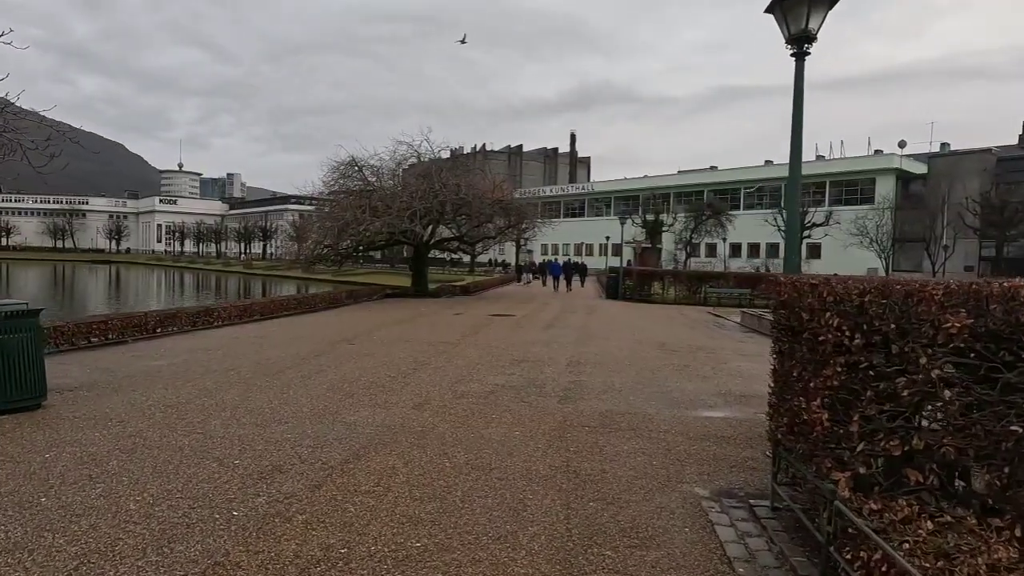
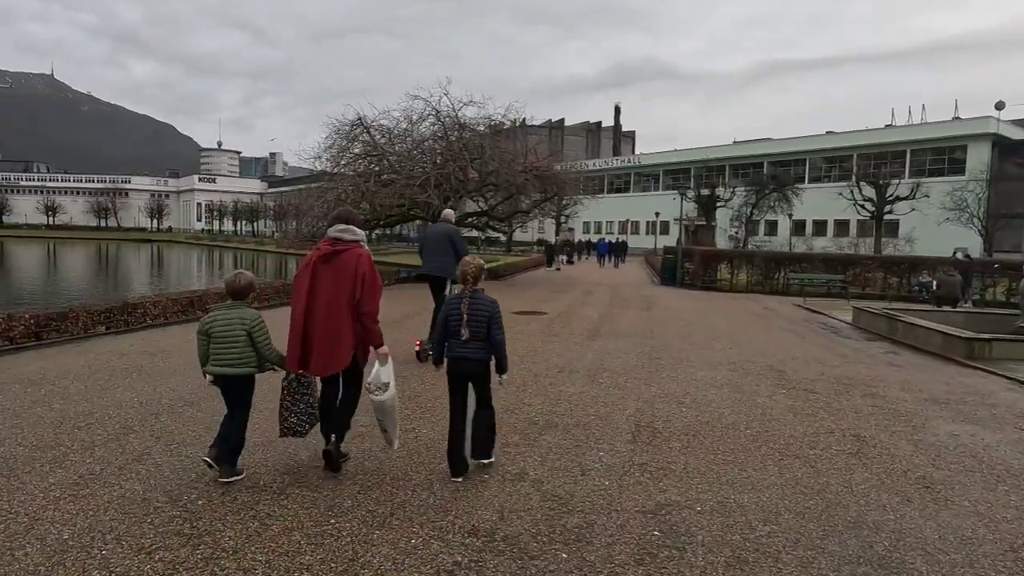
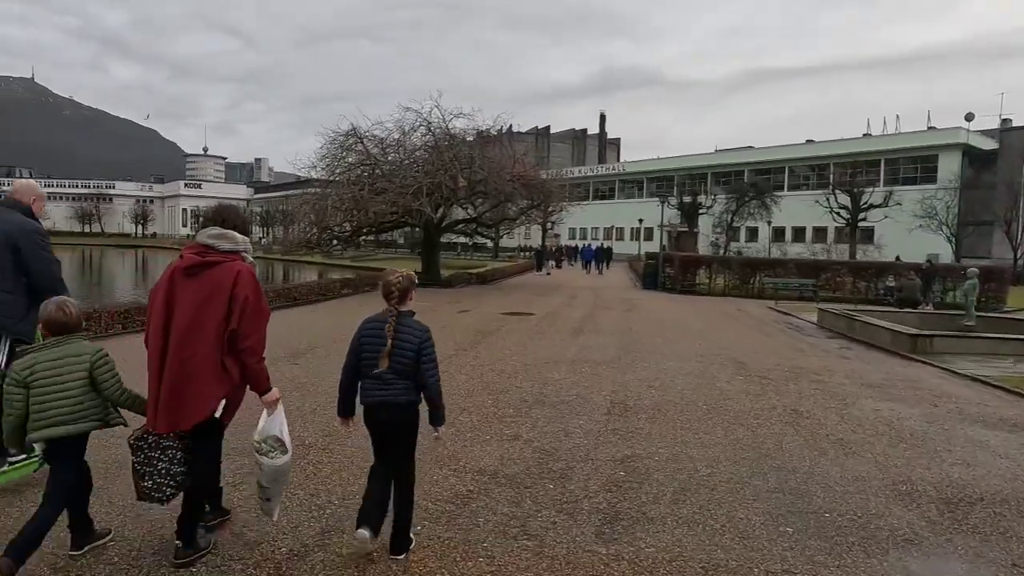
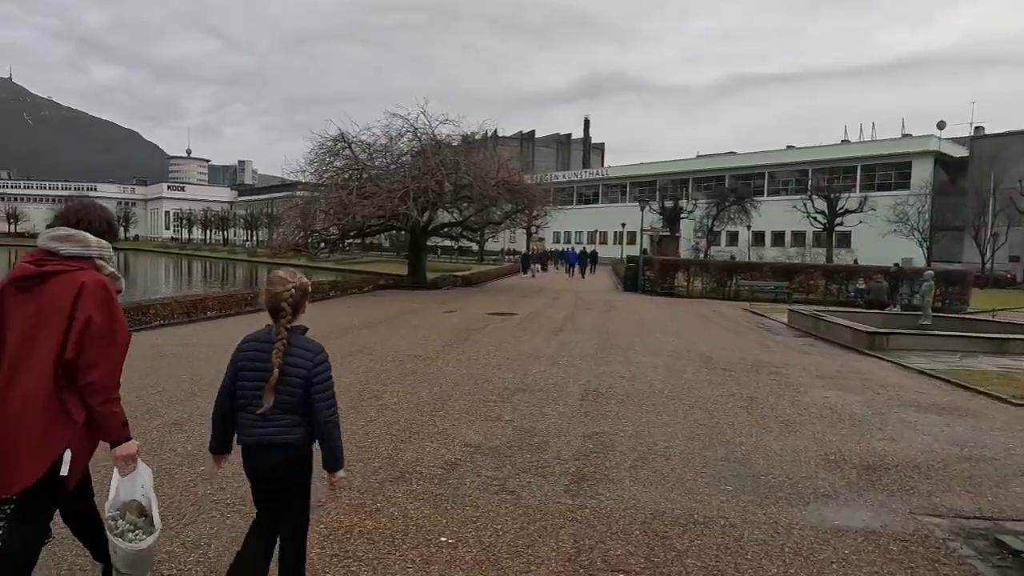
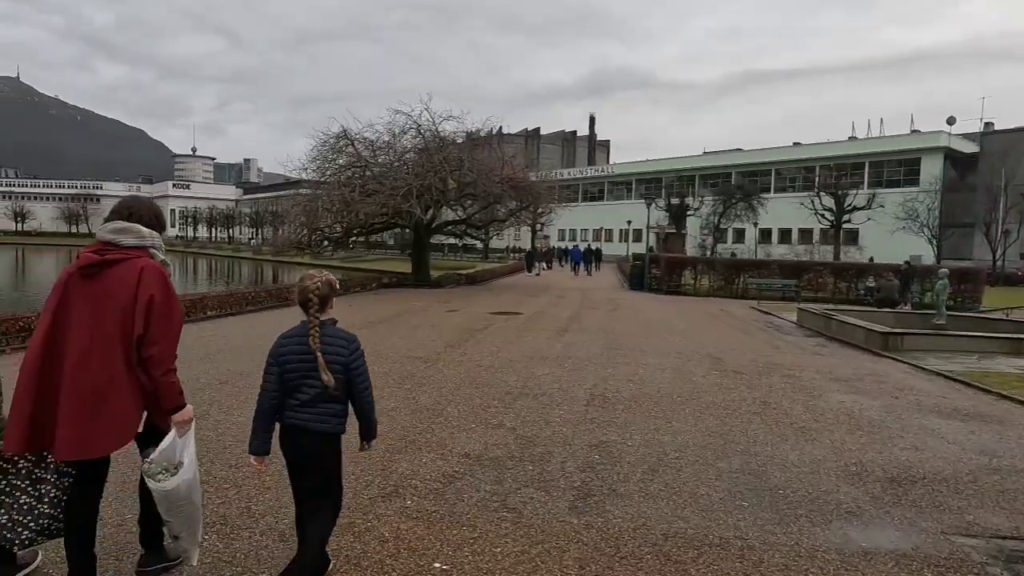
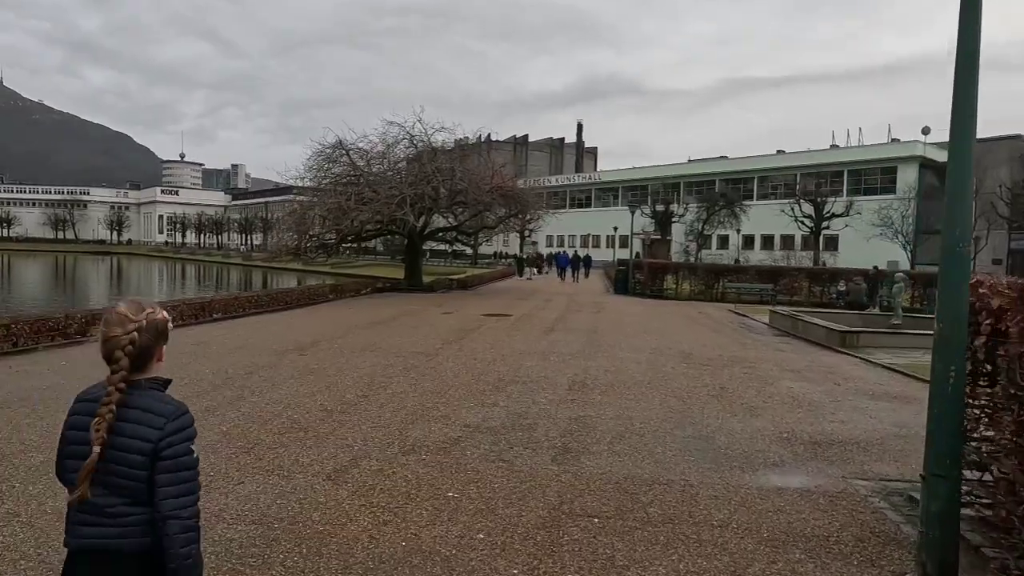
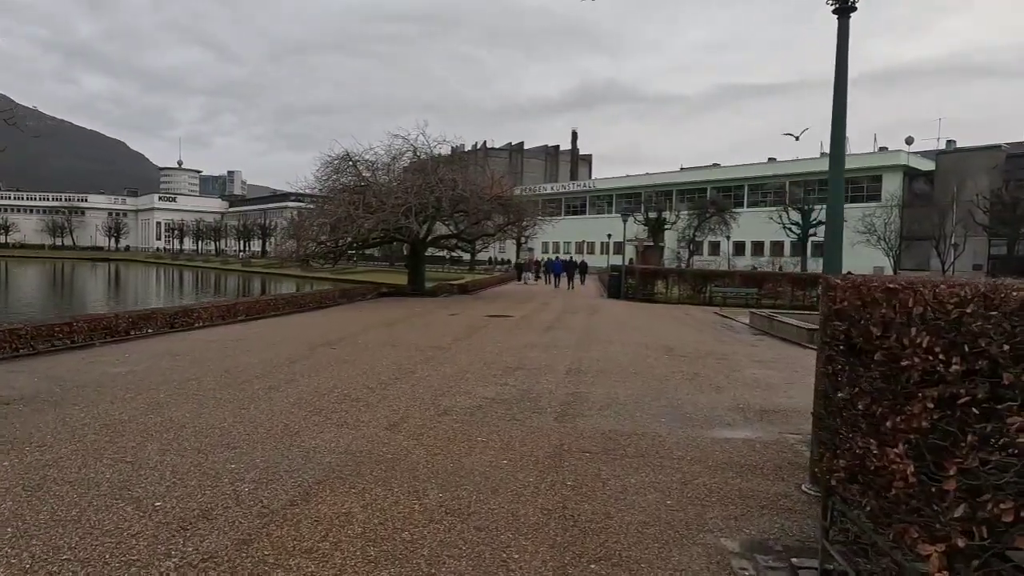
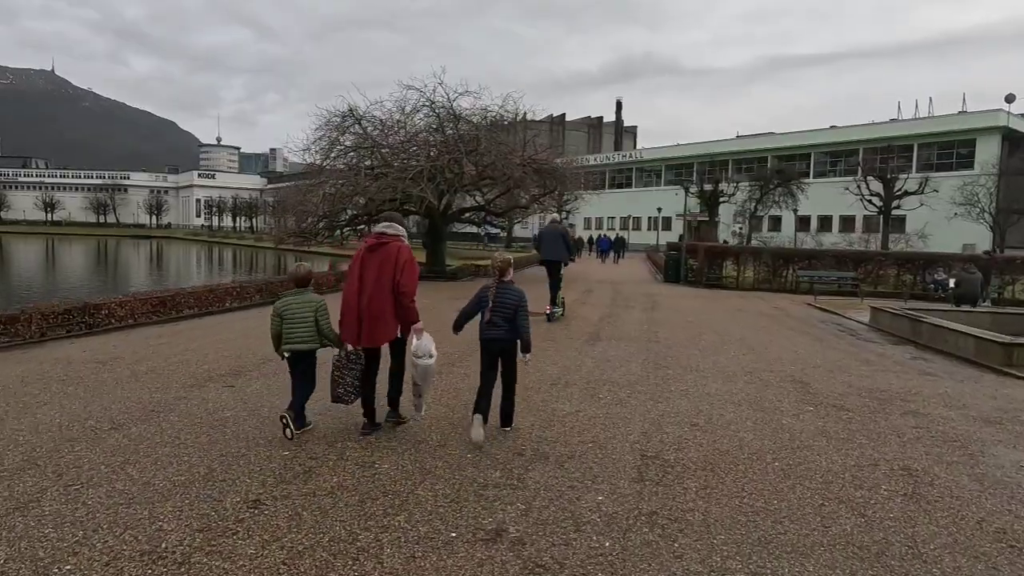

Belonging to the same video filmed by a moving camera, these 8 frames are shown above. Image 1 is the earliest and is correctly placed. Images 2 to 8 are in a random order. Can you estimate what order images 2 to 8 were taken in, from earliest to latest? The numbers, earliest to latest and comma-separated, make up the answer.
7, 6, 4, 5, 3, 2, 8
